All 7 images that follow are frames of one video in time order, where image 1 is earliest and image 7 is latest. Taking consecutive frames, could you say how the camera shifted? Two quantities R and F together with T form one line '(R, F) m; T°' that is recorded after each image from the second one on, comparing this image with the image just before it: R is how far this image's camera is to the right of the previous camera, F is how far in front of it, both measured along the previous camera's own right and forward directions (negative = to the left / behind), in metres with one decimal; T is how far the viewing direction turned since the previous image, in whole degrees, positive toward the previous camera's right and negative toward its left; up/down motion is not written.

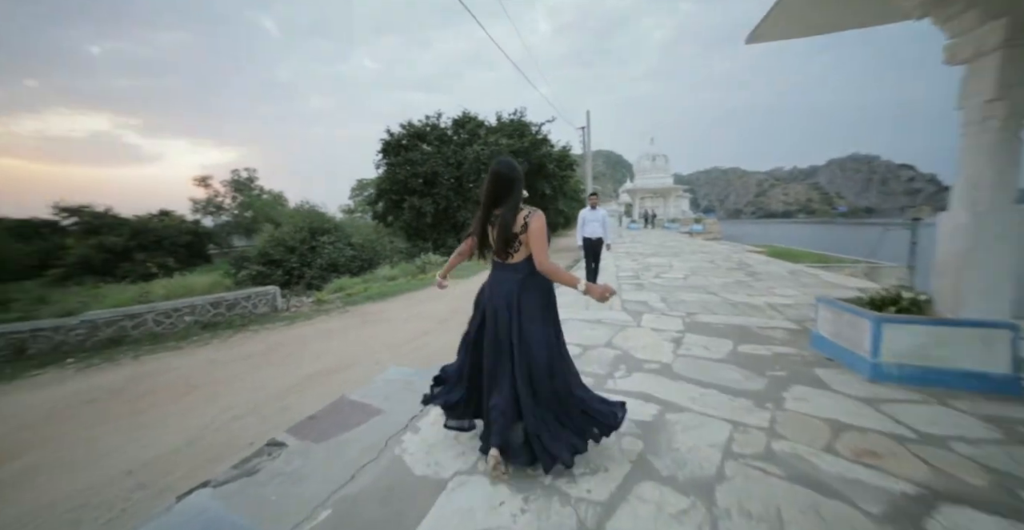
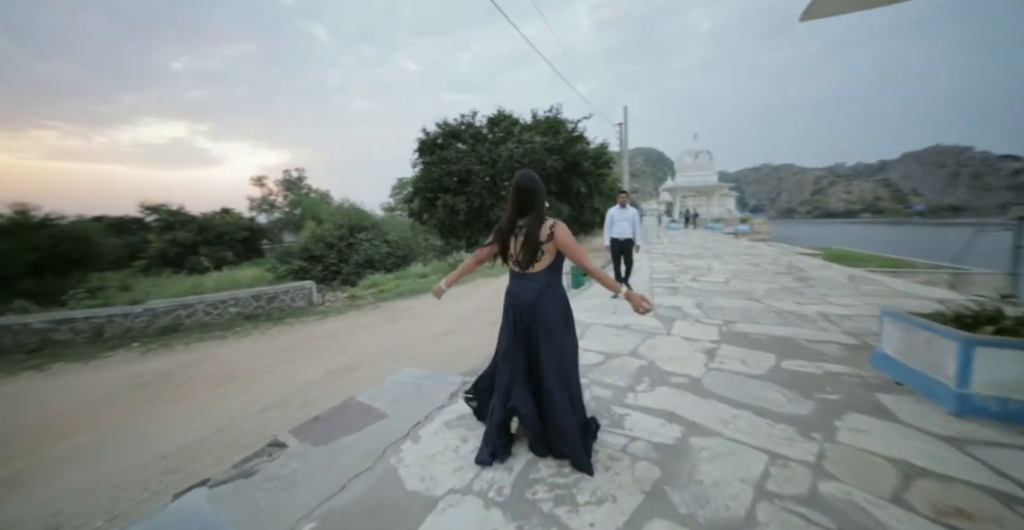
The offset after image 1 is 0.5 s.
(+0.1, +0.2) m; -5°
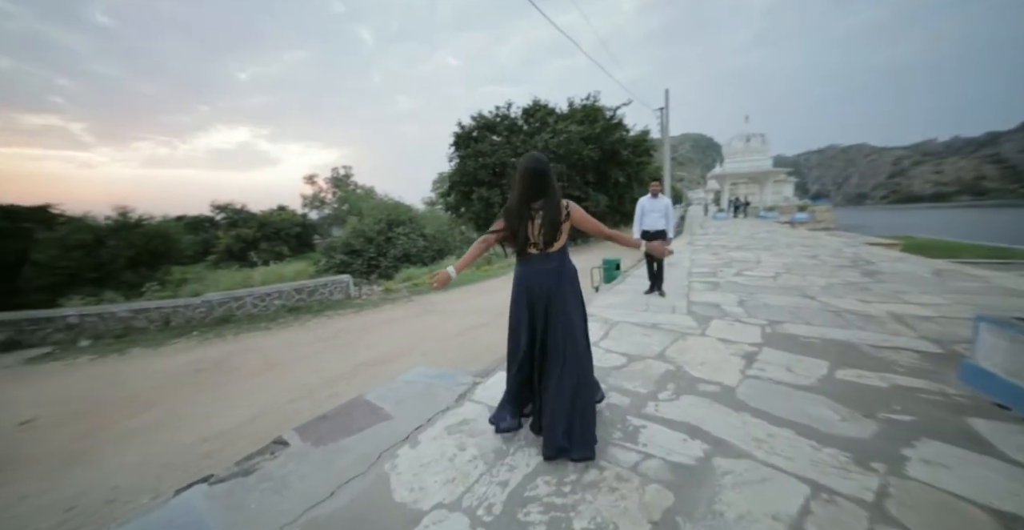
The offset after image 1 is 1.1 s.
(+0.2, +0.2) m; -6°
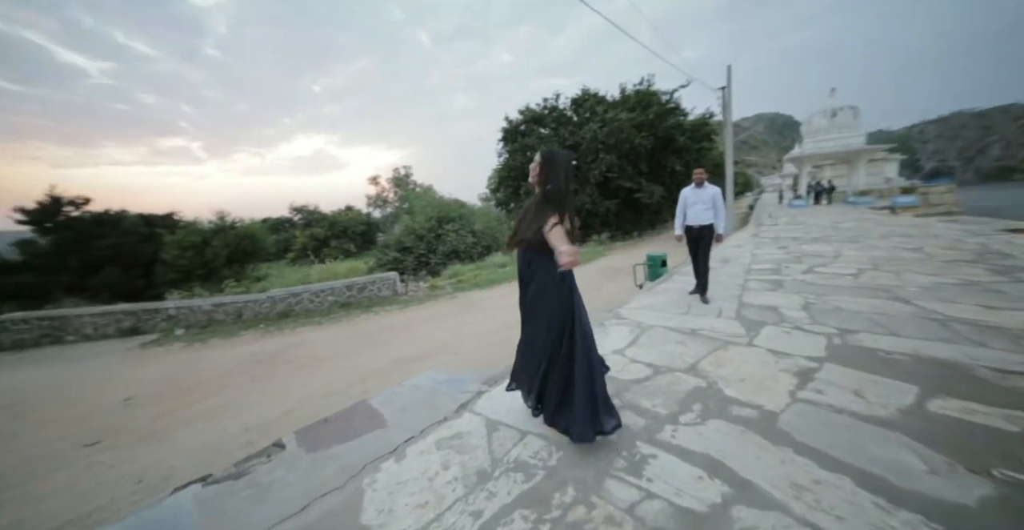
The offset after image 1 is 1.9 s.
(+0.3, +0.2) m; -9°
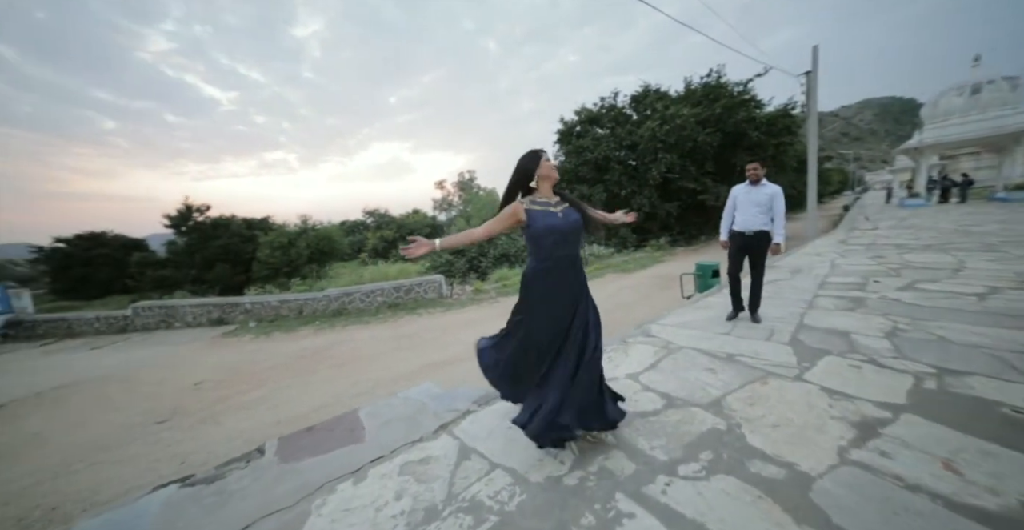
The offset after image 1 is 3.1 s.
(+0.4, +0.2) m; -10°
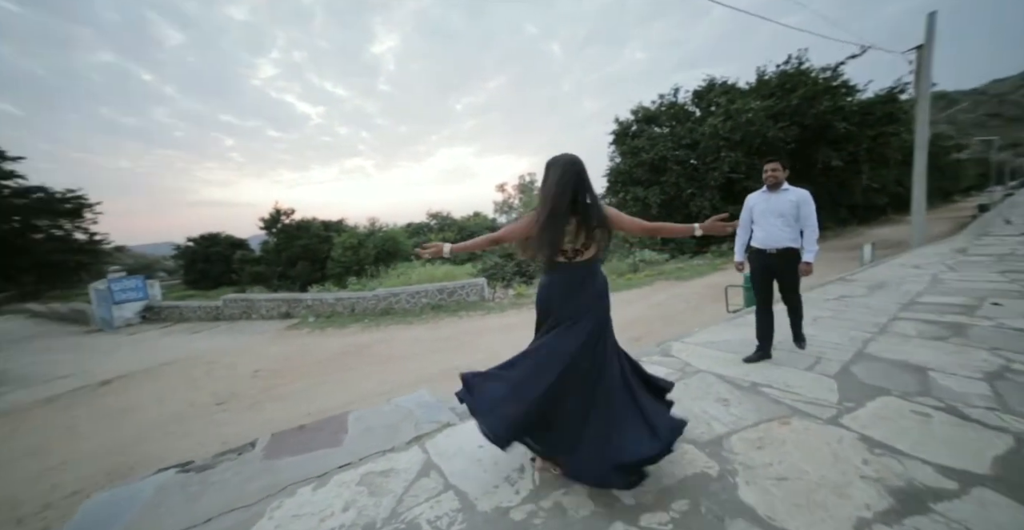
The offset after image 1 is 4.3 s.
(+0.4, +0.1) m; -9°
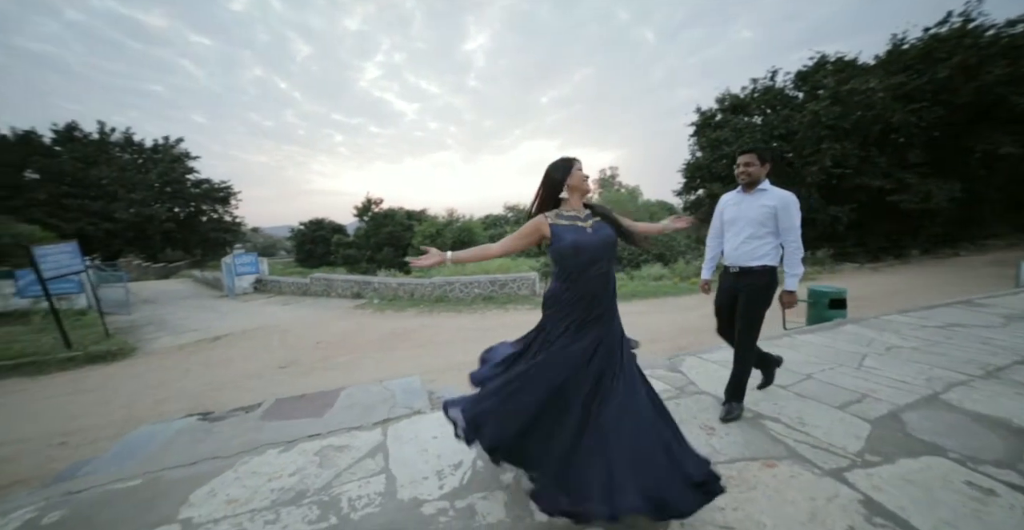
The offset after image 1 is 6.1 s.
(+0.6, +0.1) m; -12°
